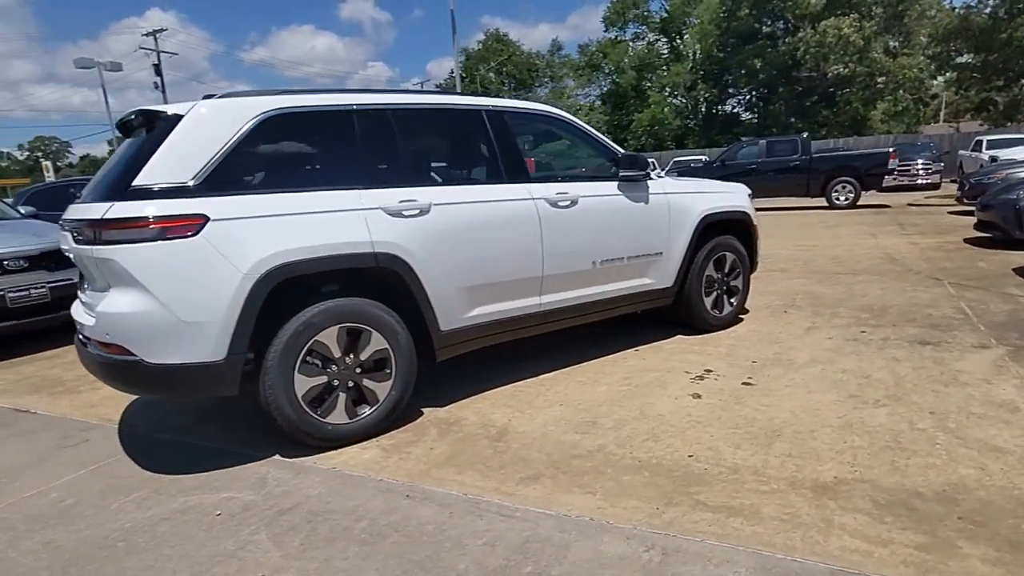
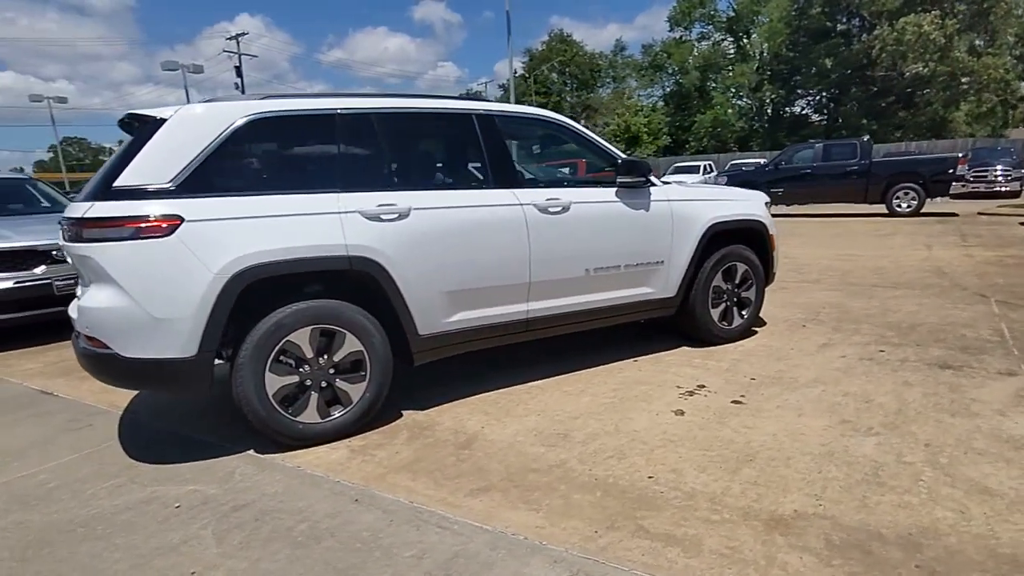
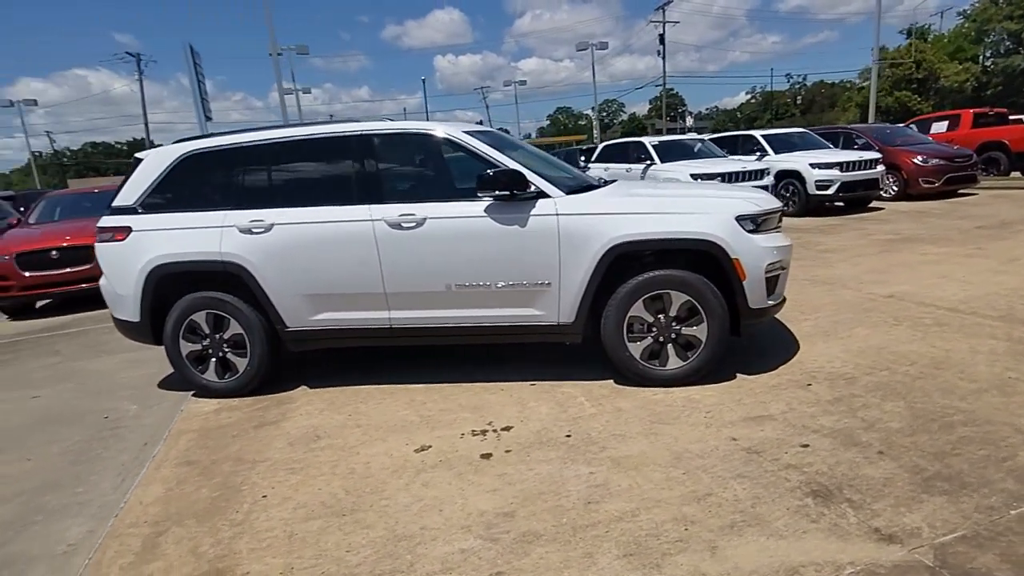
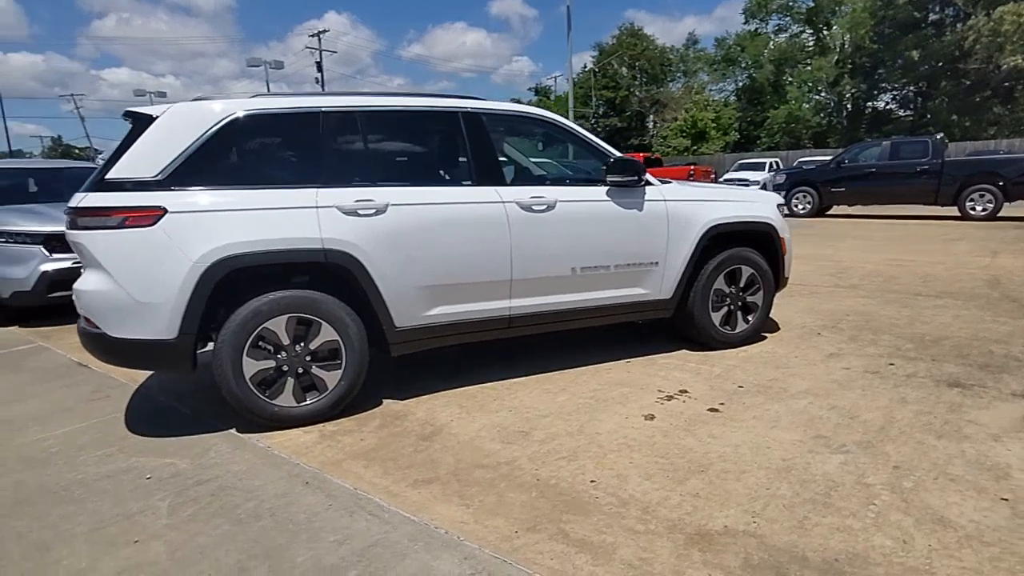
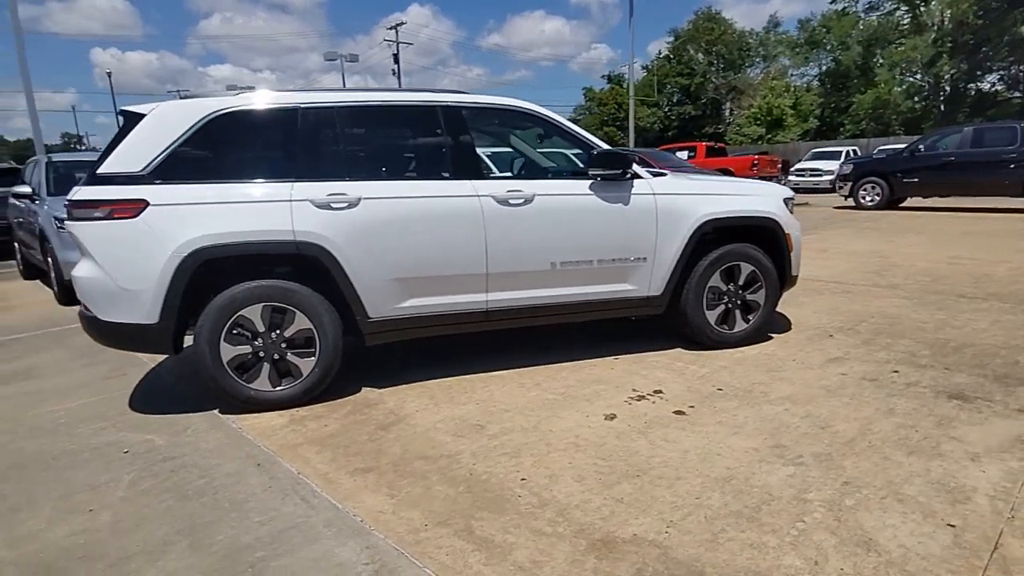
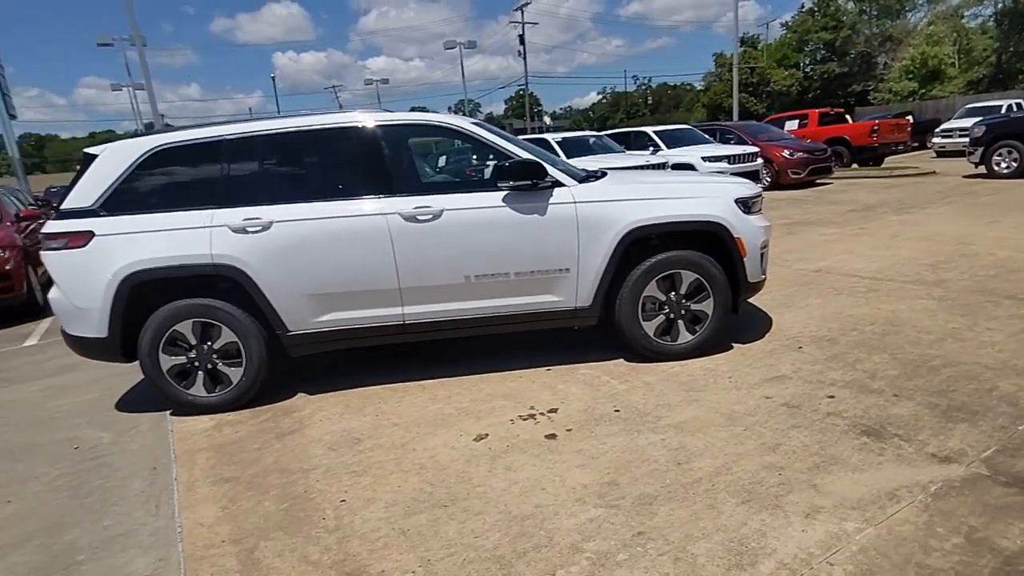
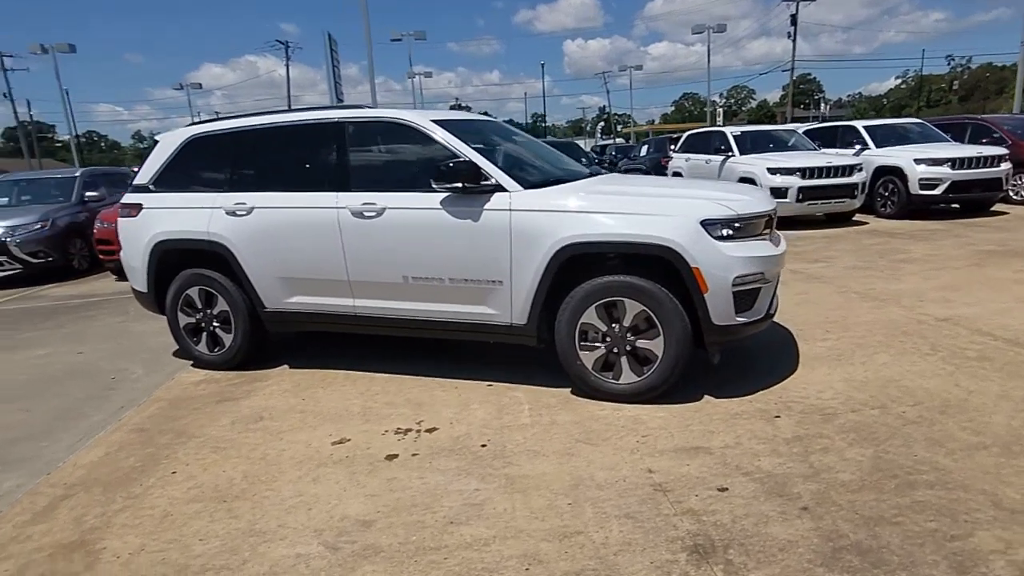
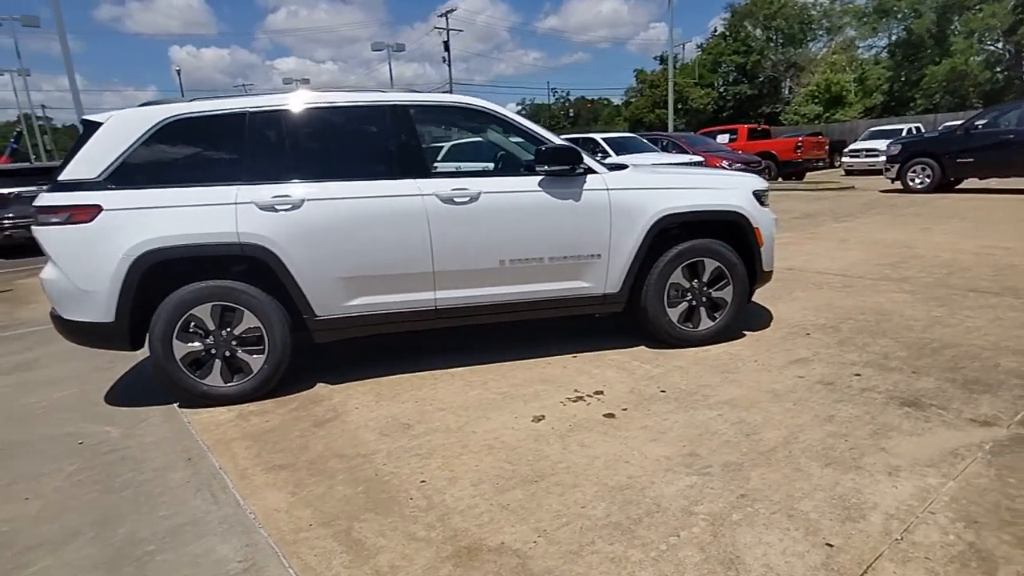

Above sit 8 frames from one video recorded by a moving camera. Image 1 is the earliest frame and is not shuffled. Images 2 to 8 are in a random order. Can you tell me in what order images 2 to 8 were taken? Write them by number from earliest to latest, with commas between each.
2, 4, 5, 8, 6, 3, 7
